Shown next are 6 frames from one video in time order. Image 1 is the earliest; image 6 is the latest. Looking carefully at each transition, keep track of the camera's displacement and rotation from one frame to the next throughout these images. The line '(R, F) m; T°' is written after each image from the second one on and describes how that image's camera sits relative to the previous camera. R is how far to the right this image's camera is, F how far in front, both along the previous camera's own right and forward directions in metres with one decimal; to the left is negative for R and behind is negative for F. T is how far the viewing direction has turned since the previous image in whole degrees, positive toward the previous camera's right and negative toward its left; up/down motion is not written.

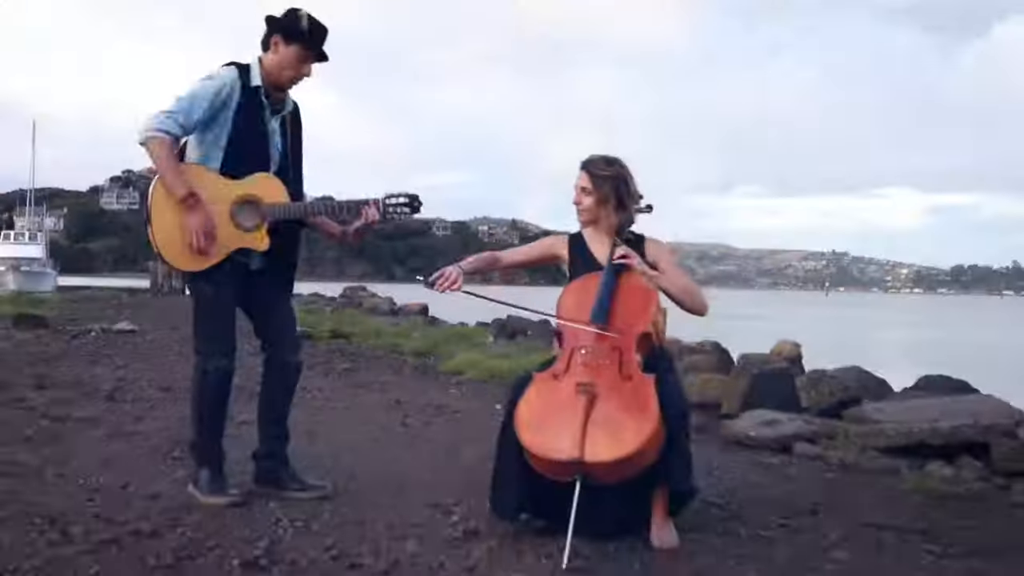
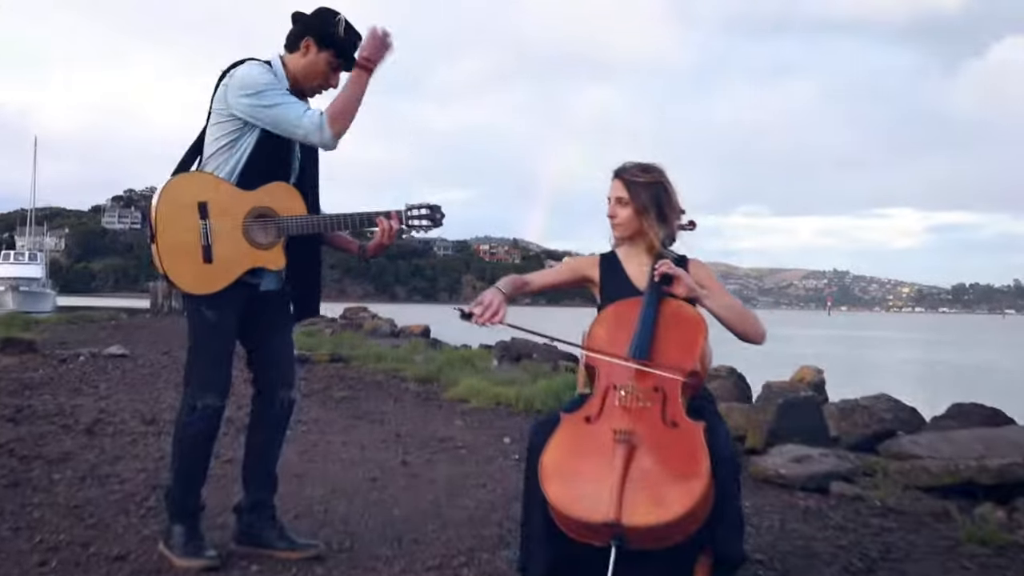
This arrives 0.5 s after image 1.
(-0.1, +0.7) m; 0°
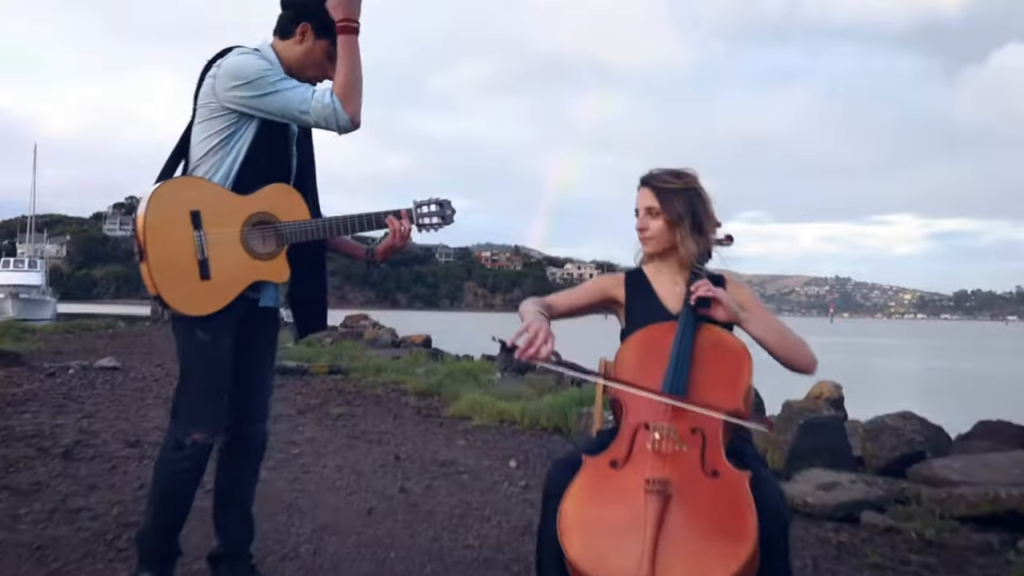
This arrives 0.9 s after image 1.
(0.0, +0.5) m; 0°
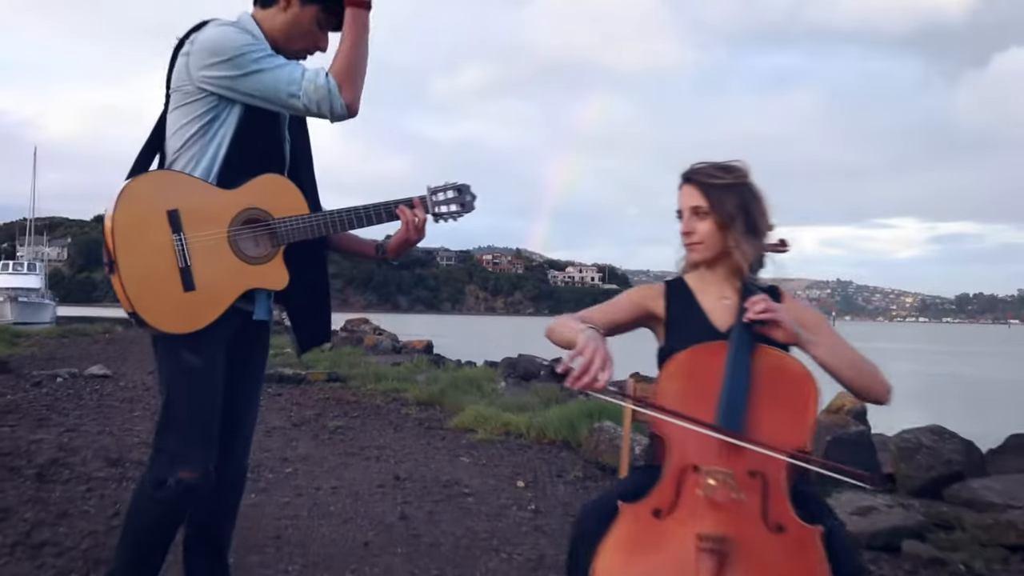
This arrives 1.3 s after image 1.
(-0.1, +0.6) m; 0°
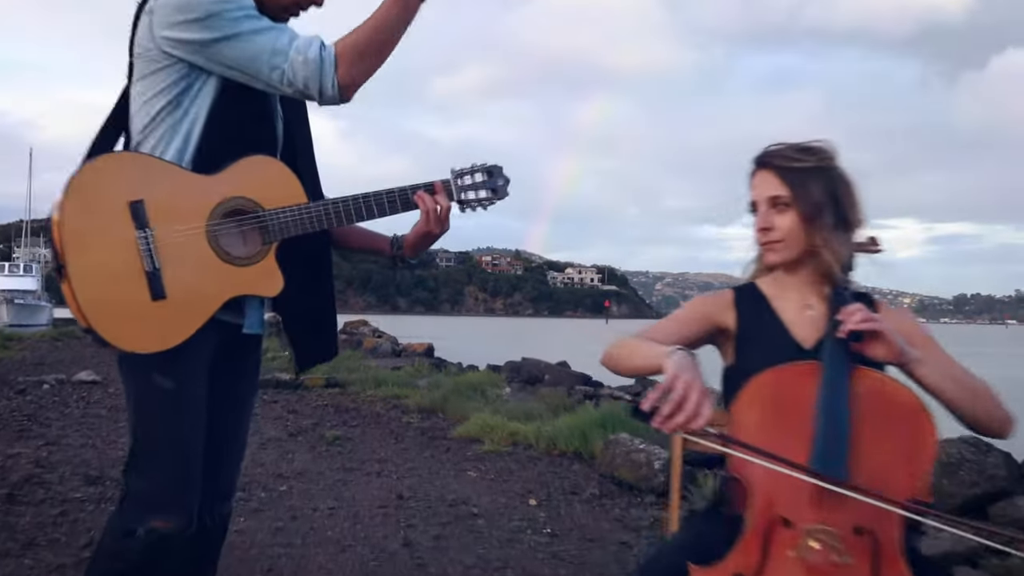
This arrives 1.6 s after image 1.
(-0.1, +0.6) m; 0°
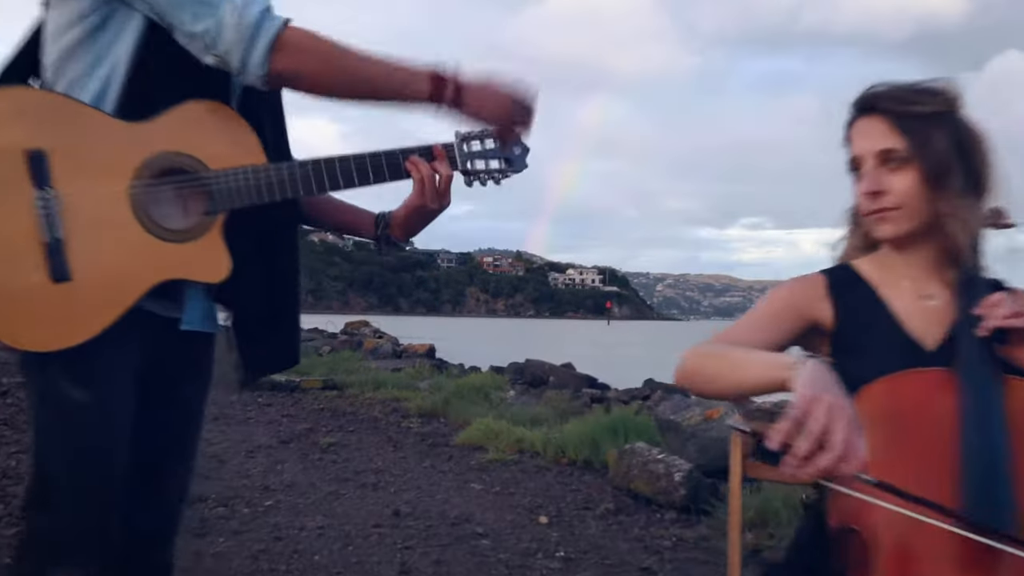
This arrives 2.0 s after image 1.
(0.0, +0.7) m; 0°
